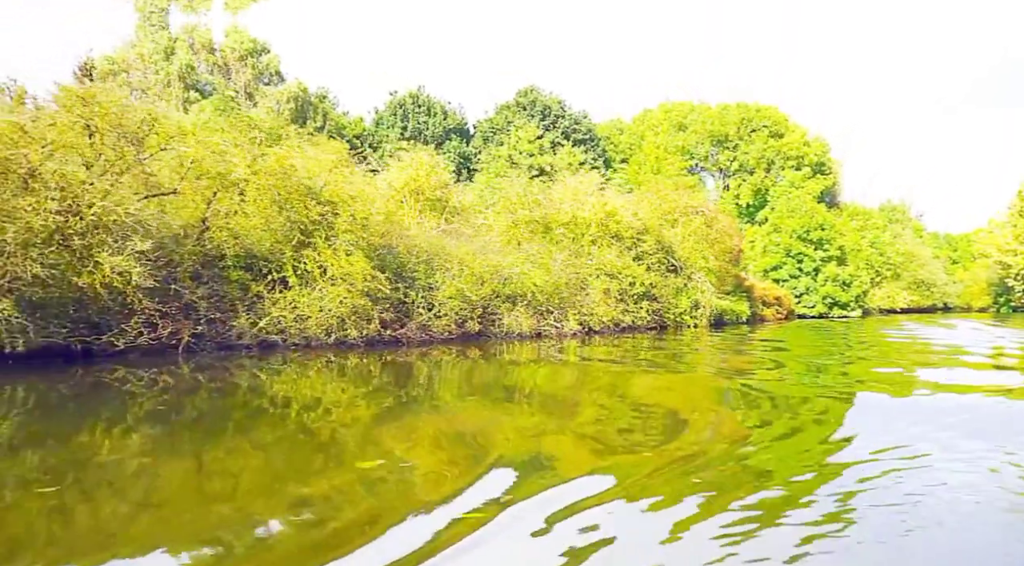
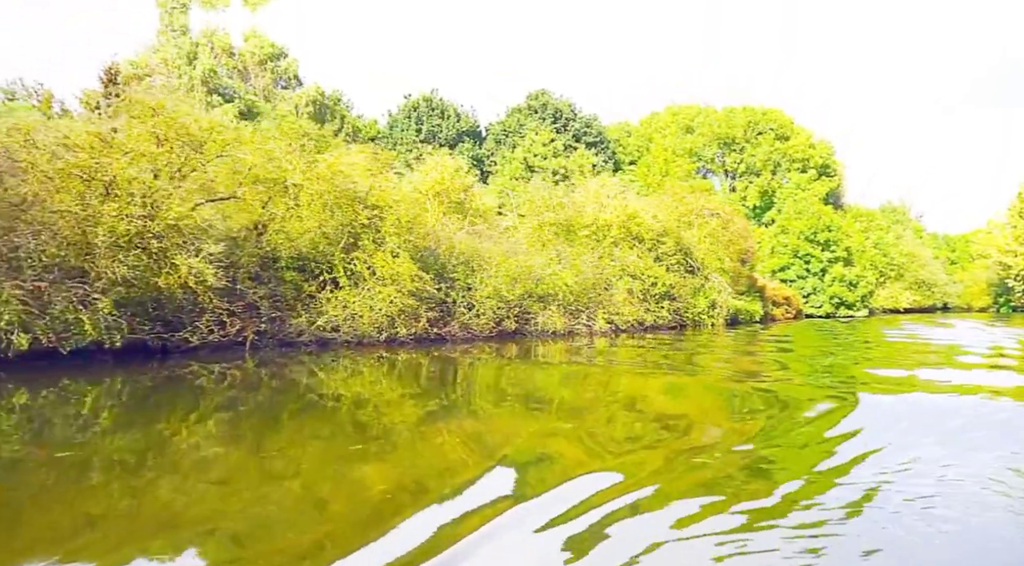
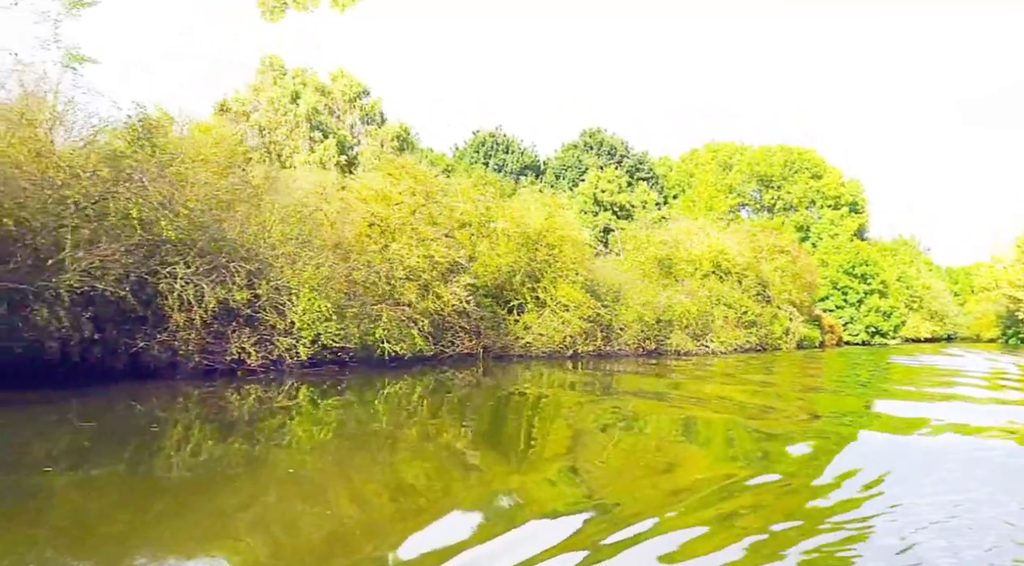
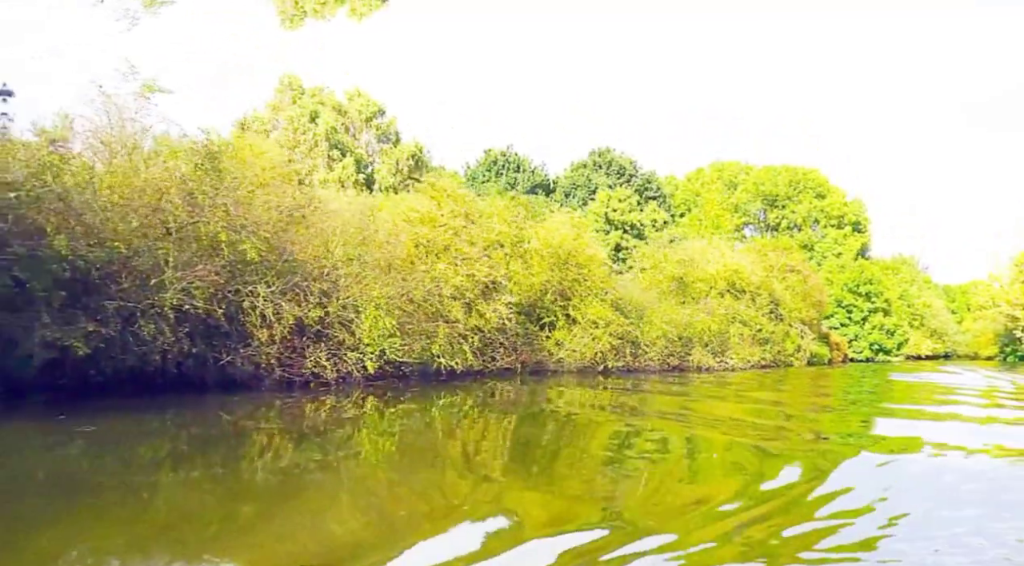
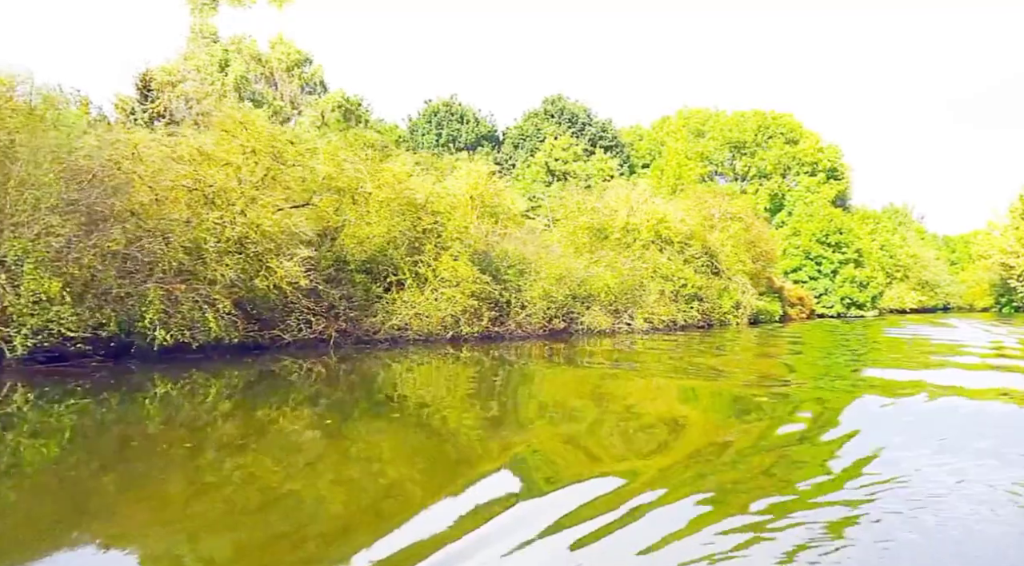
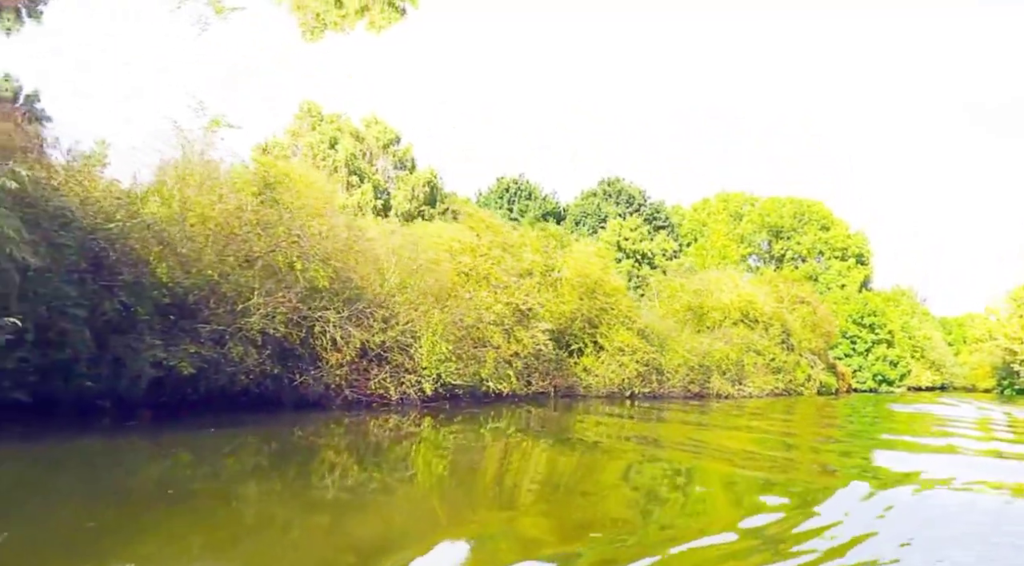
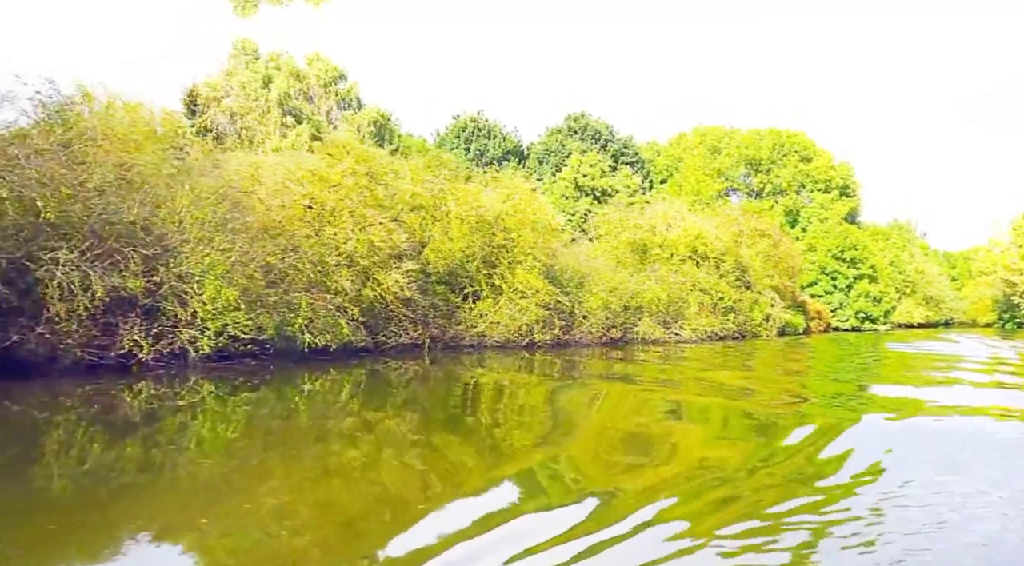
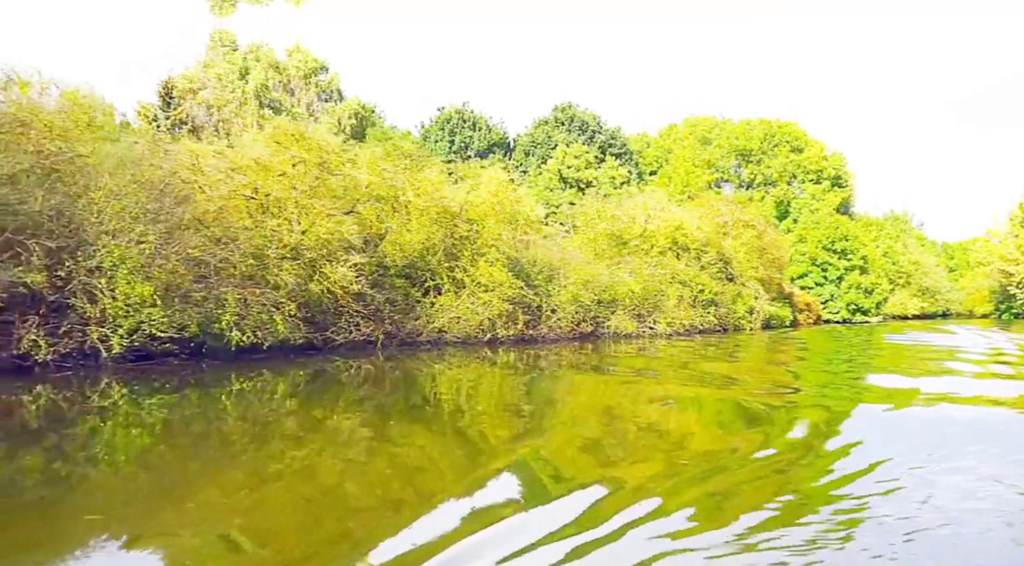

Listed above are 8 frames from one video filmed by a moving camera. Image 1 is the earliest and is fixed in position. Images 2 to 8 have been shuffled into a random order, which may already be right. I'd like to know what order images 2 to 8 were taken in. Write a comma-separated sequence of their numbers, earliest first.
2, 5, 8, 7, 3, 4, 6
